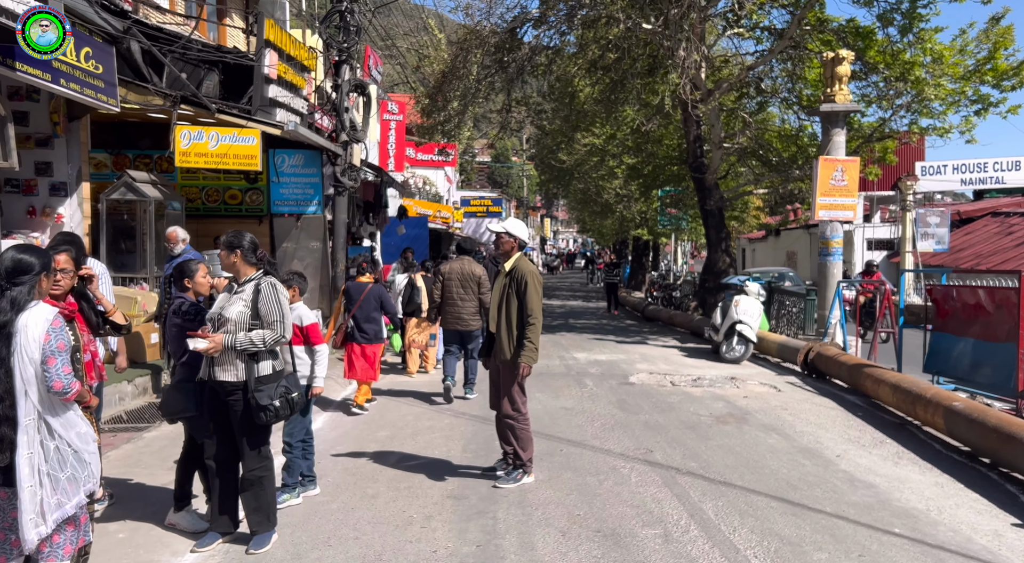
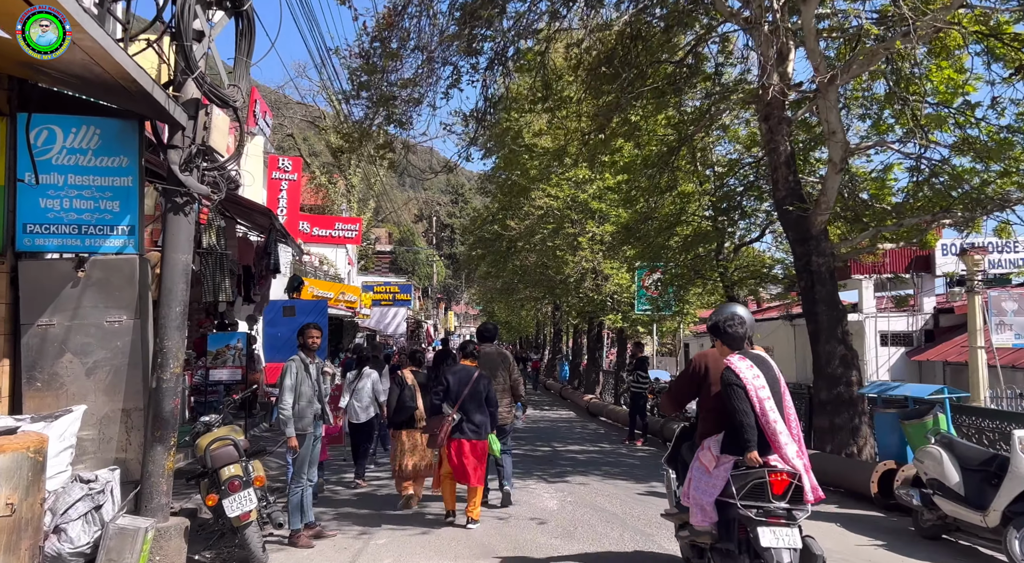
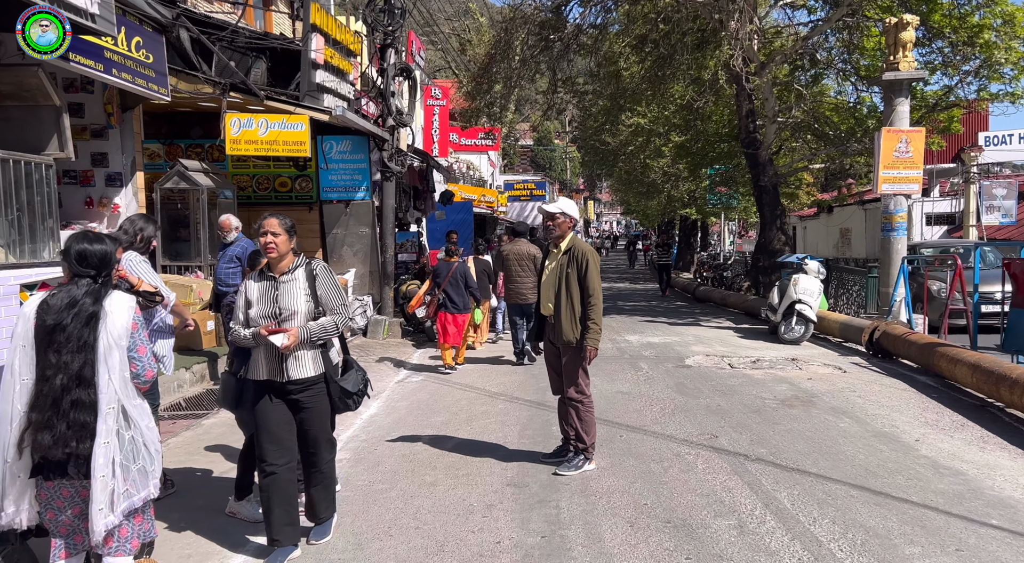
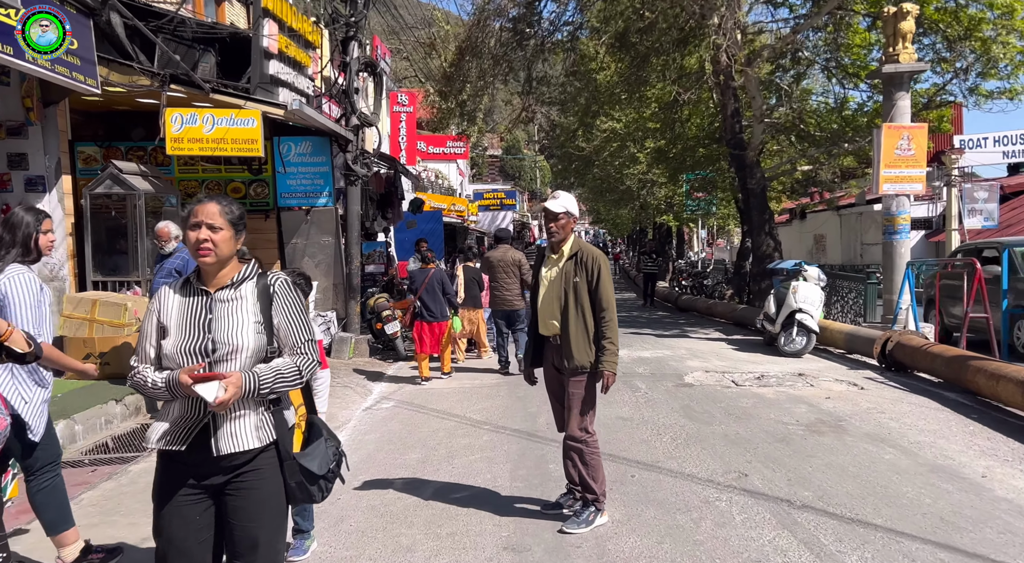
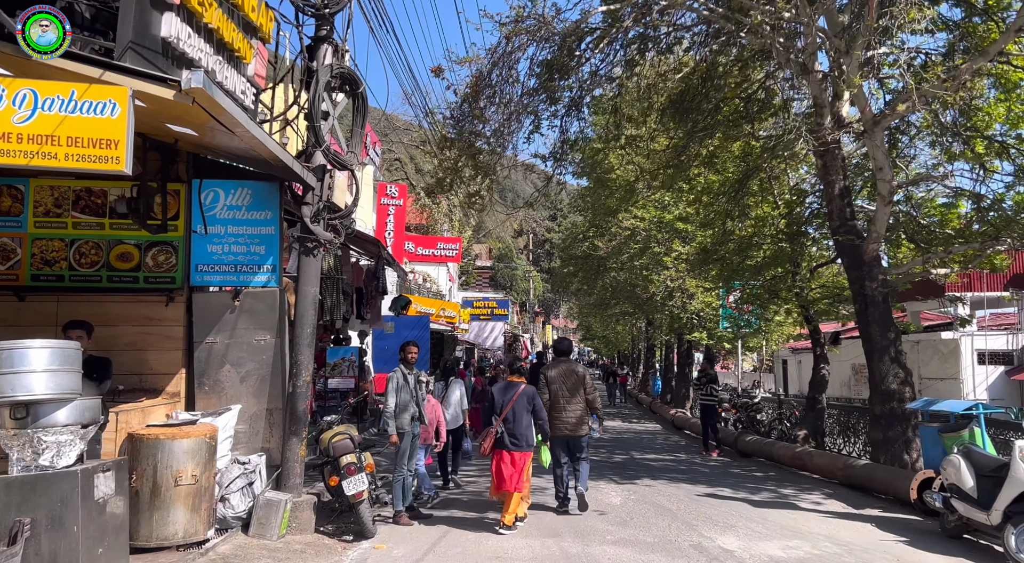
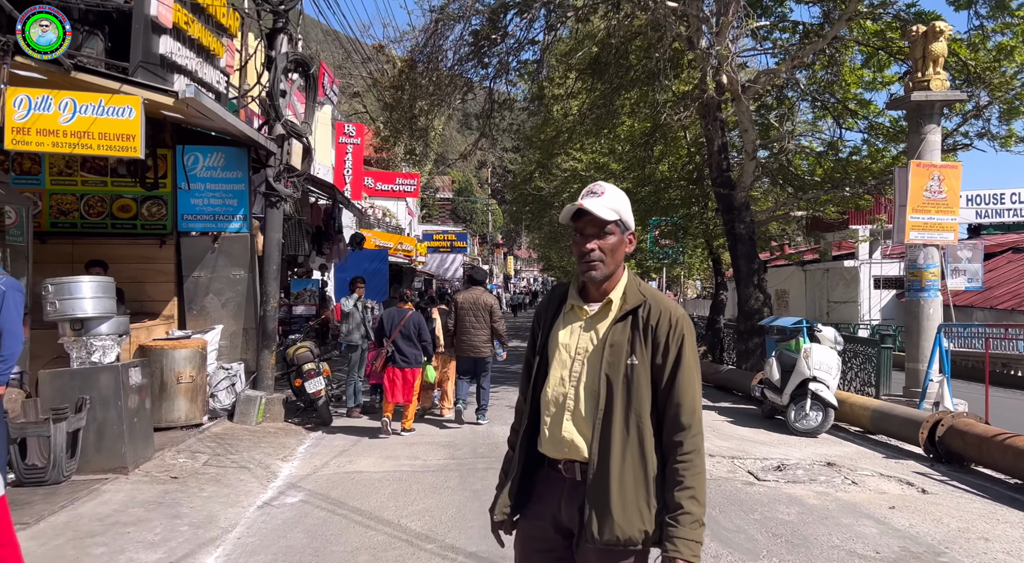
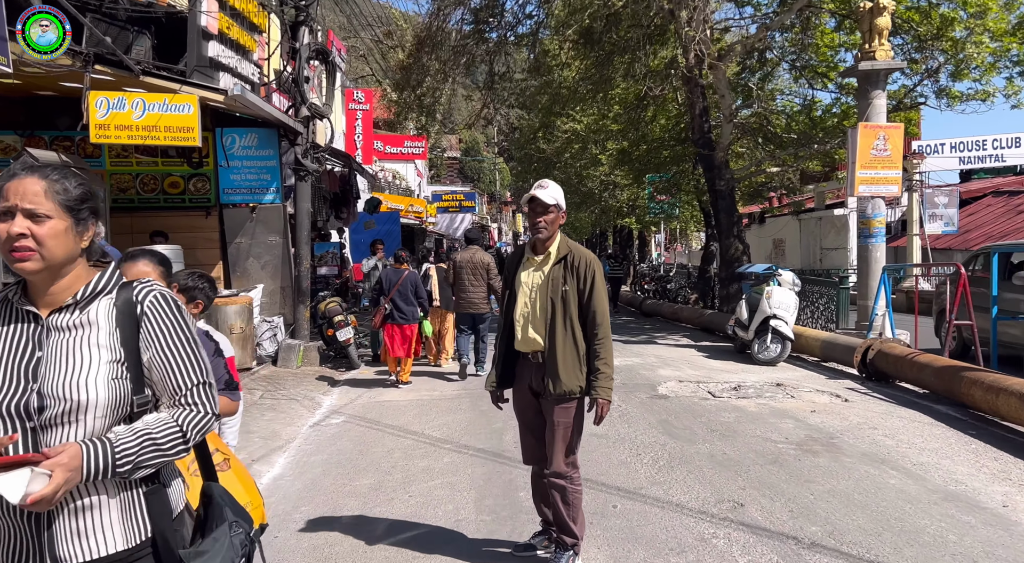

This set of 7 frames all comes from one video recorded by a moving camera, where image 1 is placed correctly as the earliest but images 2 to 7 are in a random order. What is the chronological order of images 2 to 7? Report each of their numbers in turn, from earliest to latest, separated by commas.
3, 4, 7, 6, 5, 2
